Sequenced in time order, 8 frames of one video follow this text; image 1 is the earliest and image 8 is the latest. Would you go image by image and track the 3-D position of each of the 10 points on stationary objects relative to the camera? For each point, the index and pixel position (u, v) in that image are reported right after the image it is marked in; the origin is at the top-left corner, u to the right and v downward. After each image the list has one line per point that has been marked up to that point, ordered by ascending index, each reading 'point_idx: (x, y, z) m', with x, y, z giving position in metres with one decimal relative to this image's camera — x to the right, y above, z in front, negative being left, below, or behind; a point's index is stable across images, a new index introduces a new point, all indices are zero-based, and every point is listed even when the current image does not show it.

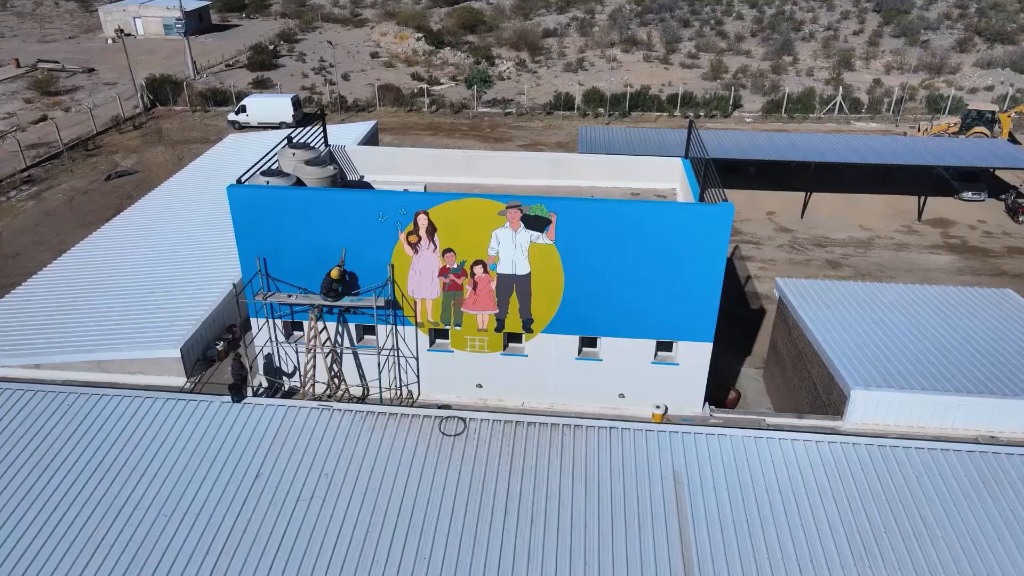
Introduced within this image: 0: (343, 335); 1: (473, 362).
0: (-3.9, -1.1, +17.2) m
1: (-0.9, -1.7, +17.3) m
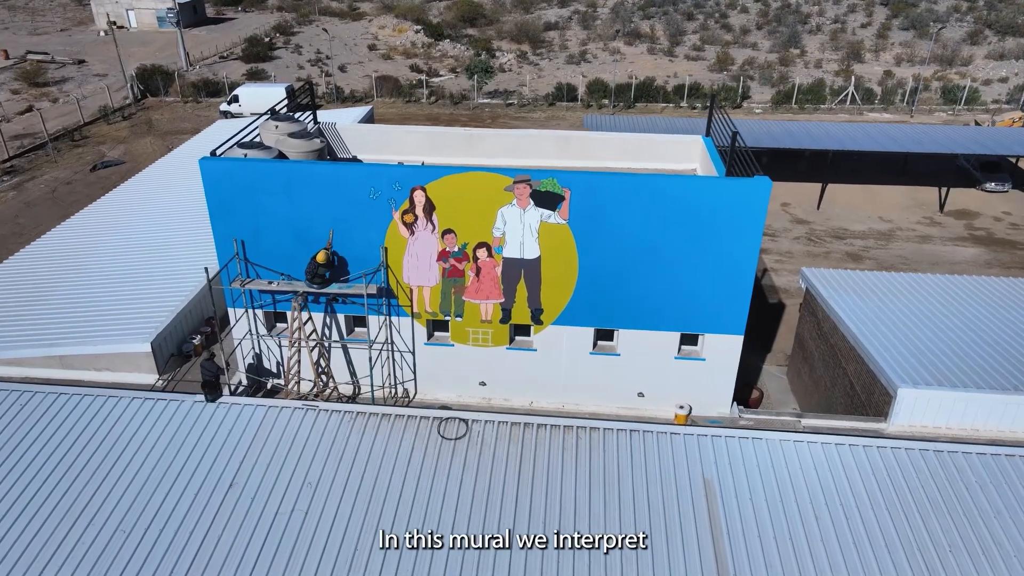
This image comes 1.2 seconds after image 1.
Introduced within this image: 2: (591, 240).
0: (-3.7, -0.8, +15.5) m
1: (-0.7, -1.4, +15.6) m
2: (+1.5, +0.9, +14.0) m
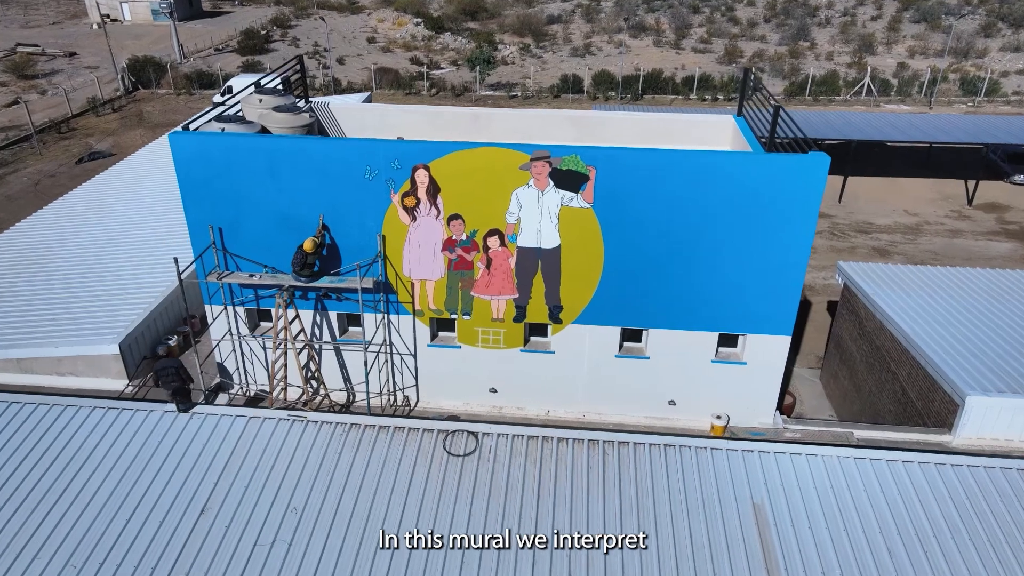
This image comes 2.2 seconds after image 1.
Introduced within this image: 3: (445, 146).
0: (-3.5, -0.7, +13.7) m
1: (-0.5, -1.3, +13.8) m
2: (+1.7, +1.0, +12.2) m
3: (-1.1, +2.2, +11.8) m
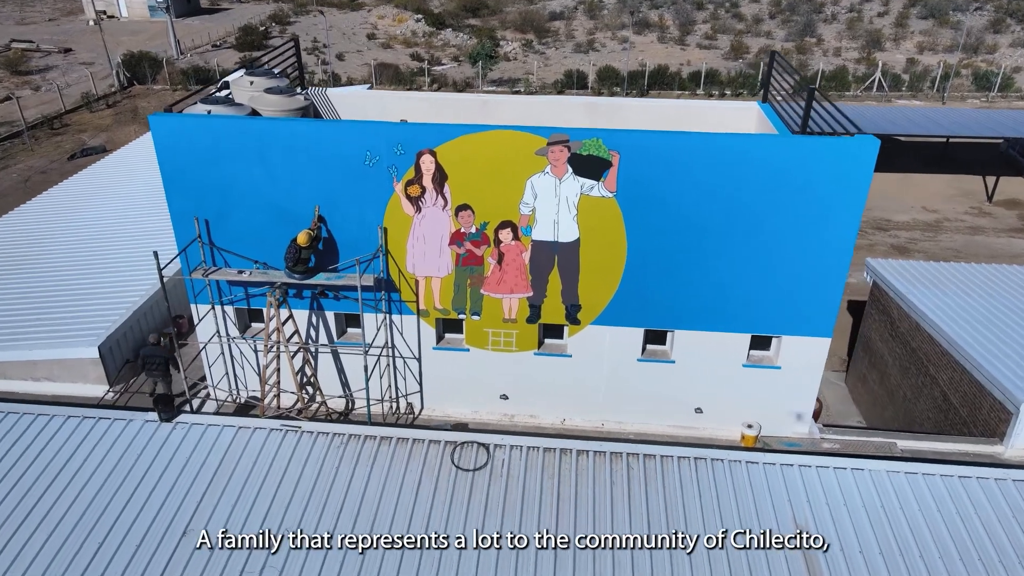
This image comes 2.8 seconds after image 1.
0: (-3.3, -0.7, +12.6) m
1: (-0.3, -1.3, +12.7) m
2: (+2.0, +1.1, +11.1) m
3: (-0.8, +2.3, +10.7) m
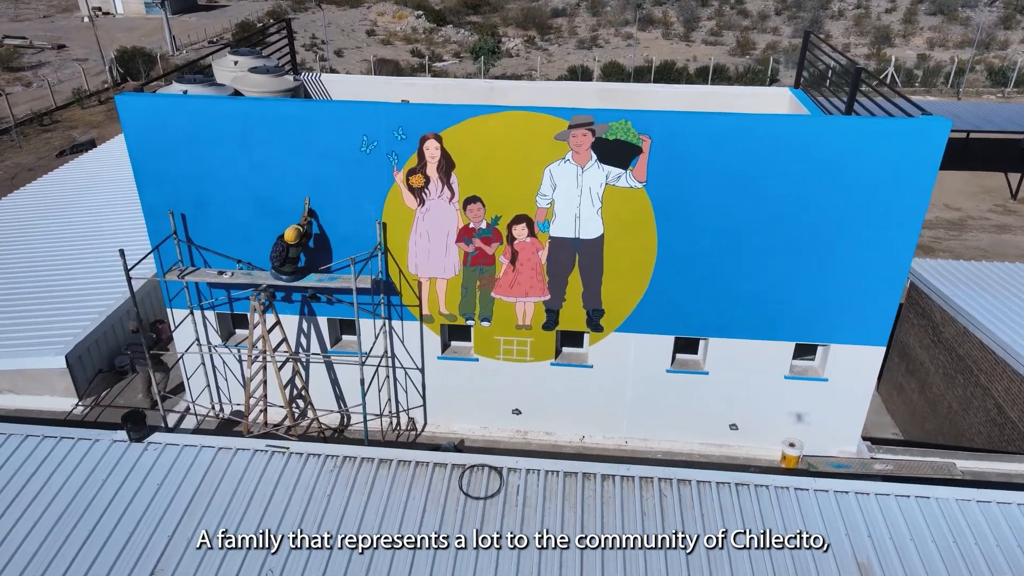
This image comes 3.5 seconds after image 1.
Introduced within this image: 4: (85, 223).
0: (-3.0, -0.7, +11.3) m
1: (0.0, -1.3, +11.4) m
2: (+2.2, +1.0, +9.8) m
3: (-0.6, +2.2, +9.4) m
4: (-9.2, +1.3, +16.3) m
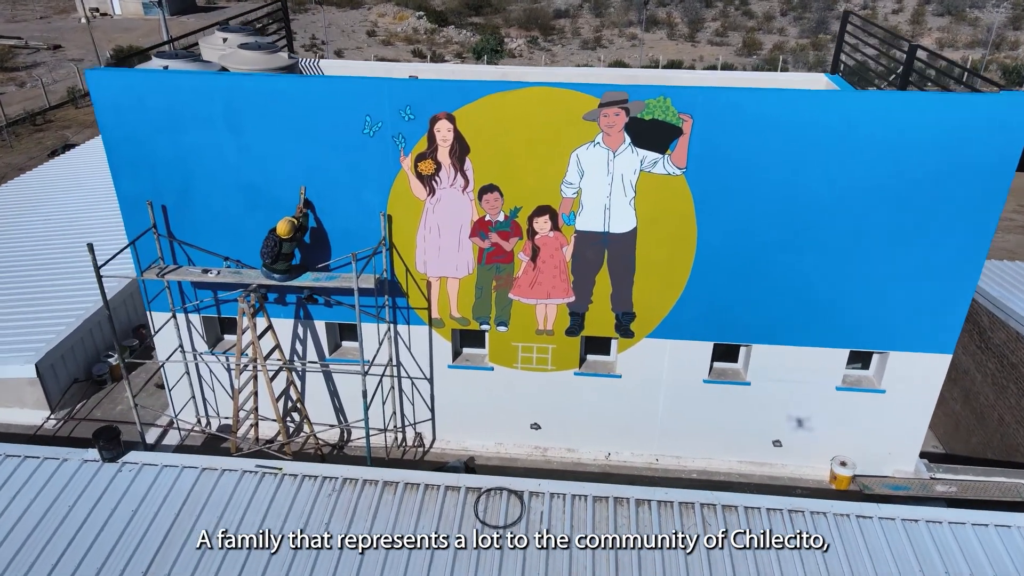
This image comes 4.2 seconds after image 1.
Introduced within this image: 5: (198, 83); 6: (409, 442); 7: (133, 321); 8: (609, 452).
0: (-2.8, -0.7, +10.2) m
1: (+0.2, -1.3, +10.2) m
2: (+2.4, +1.0, +8.7) m
3: (-0.4, +2.2, +8.3) m
4: (-8.9, +1.3, +15.1) m
5: (-3.5, +2.3, +8.5) m
6: (-1.5, -2.2, +10.9) m
7: (-6.6, -0.6, +12.9) m
8: (+1.4, -2.3, +10.6) m
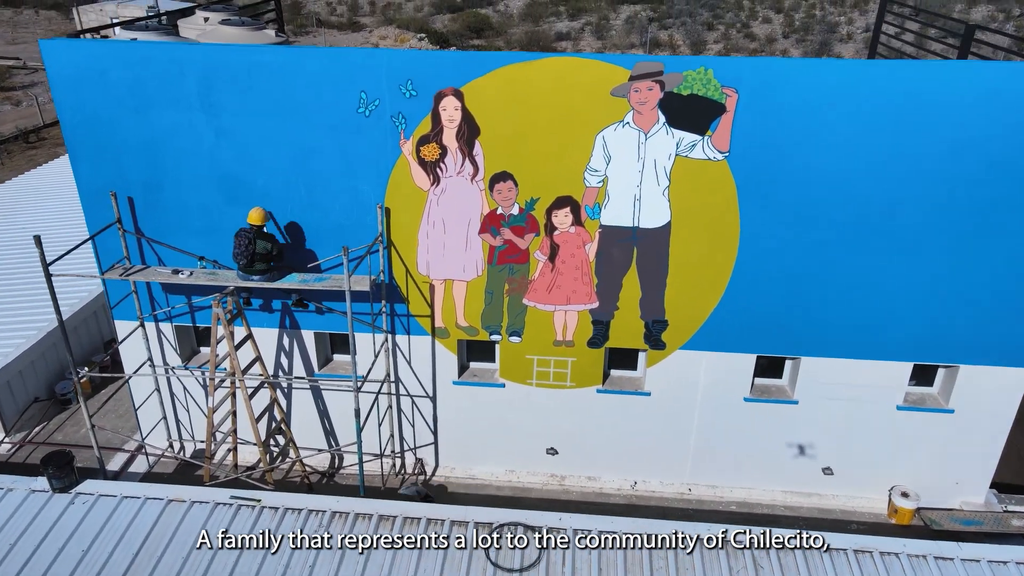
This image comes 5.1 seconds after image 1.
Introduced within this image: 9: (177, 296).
0: (-2.6, -0.8, +9.0) m
1: (+0.4, -1.4, +9.0) m
2: (+2.6, +1.0, +7.5) m
3: (-0.2, +2.2, +7.2) m
4: (-8.8, +1.1, +14.0) m
5: (-3.4, +2.3, +7.4) m
6: (-1.3, -2.3, +9.6) m
7: (-6.4, -0.8, +11.7) m
8: (+1.5, -2.4, +9.4) m
9: (-3.8, -0.1, +8.6) m
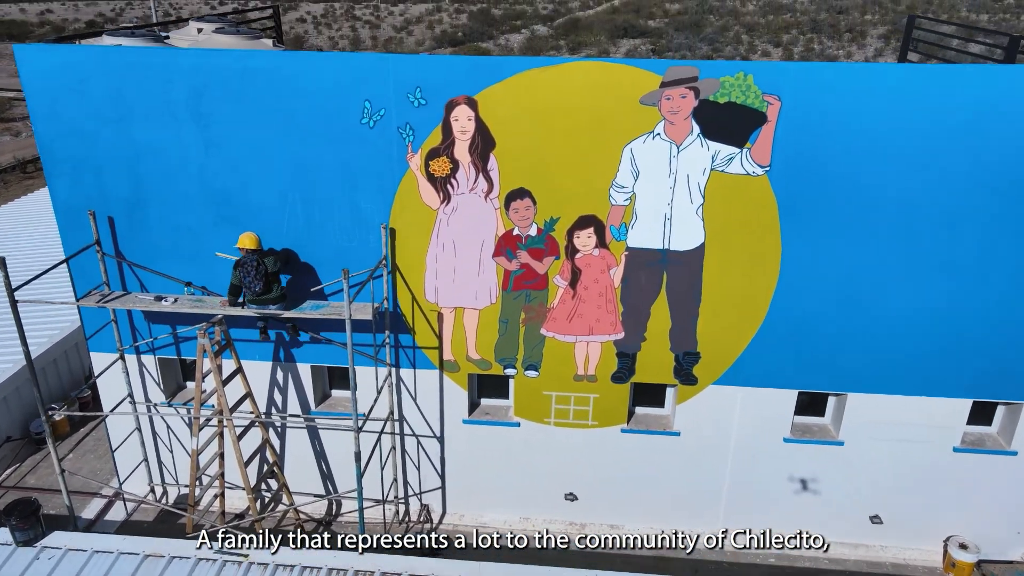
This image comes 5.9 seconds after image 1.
0: (-2.5, -1.1, +8.2) m
1: (+0.5, -1.7, +8.2) m
2: (+2.7, +0.7, +6.8) m
3: (0.0, +2.0, +6.5) m
4: (-8.6, +0.5, +13.3) m
5: (-3.2, +2.1, +6.7) m
6: (-1.2, -2.6, +8.8) m
7: (-6.2, -1.2, +10.9) m
8: (+1.7, -2.7, +8.5) m
9: (-3.7, -0.4, +7.8) m
